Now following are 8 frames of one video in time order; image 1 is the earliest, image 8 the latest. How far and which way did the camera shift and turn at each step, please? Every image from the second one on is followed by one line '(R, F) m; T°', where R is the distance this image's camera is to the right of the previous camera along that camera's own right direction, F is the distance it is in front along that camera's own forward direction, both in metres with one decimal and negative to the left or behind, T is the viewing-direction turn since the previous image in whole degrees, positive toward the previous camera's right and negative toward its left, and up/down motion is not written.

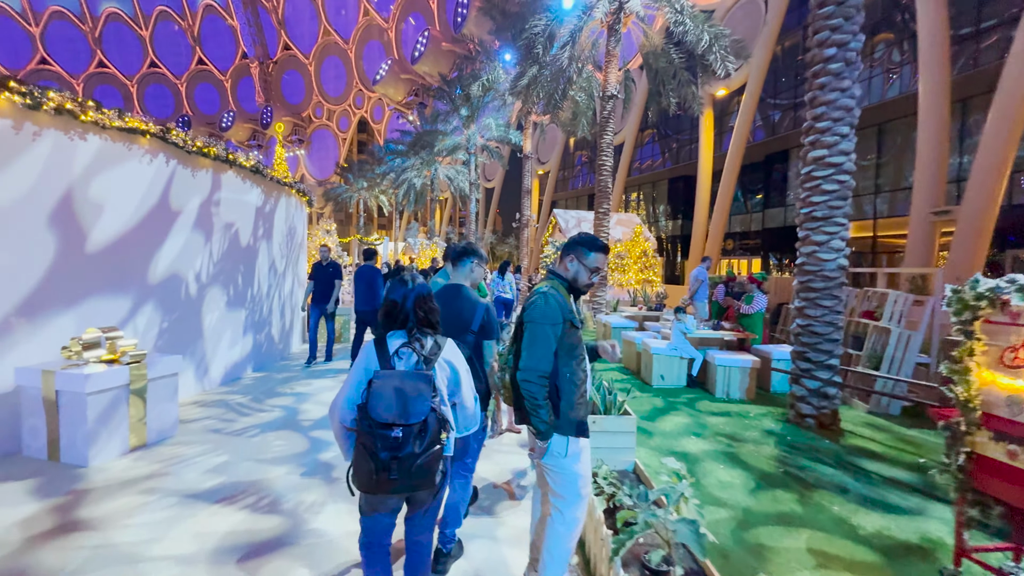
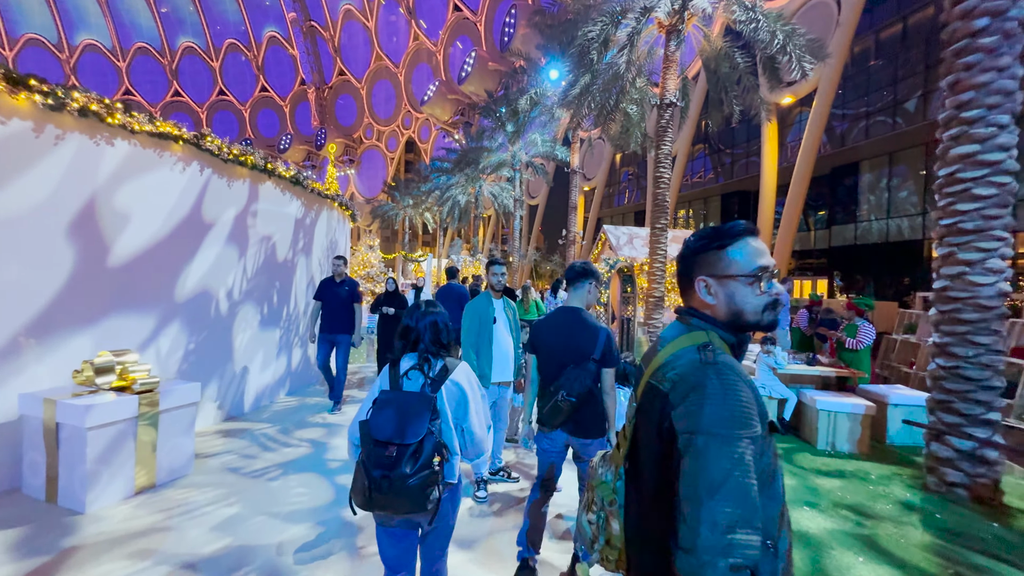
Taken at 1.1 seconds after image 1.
(-0.2, +0.8) m; -5°
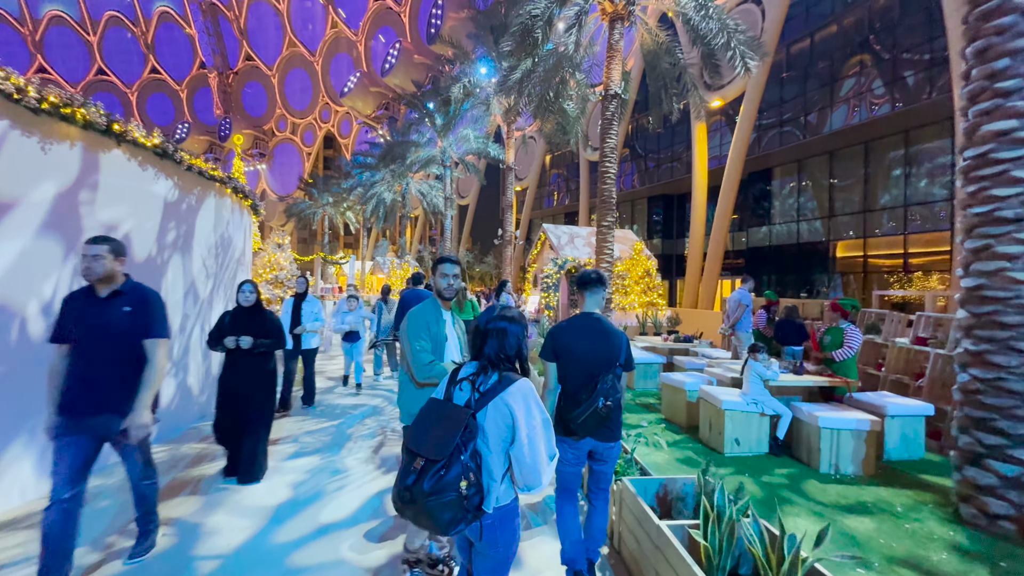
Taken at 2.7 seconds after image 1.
(-0.2, +1.3) m; +9°
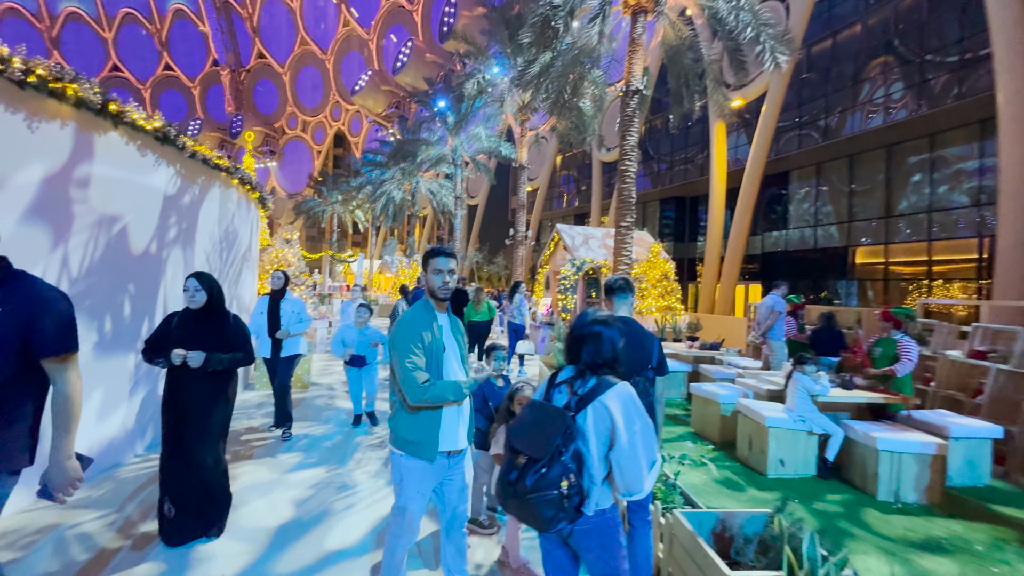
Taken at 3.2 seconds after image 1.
(-0.2, +0.4) m; -1°
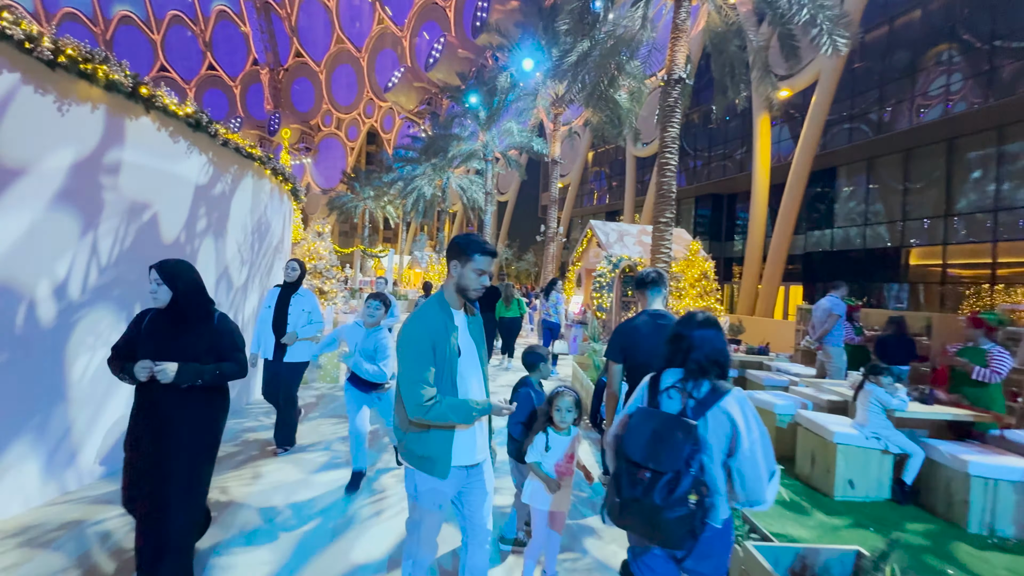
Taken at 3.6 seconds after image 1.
(-0.1, +0.3) m; -3°
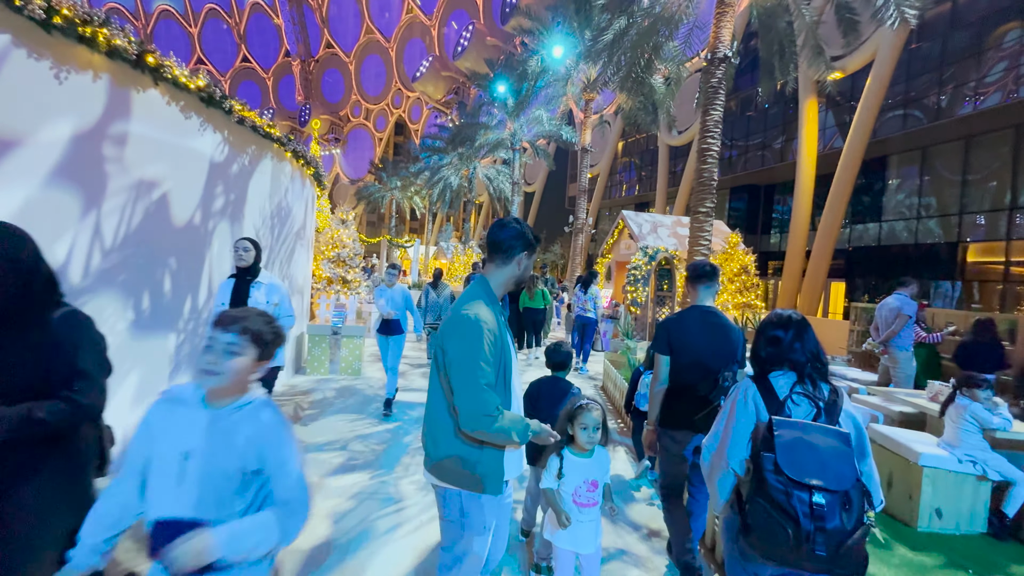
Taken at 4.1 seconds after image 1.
(-0.1, +0.5) m; -3°
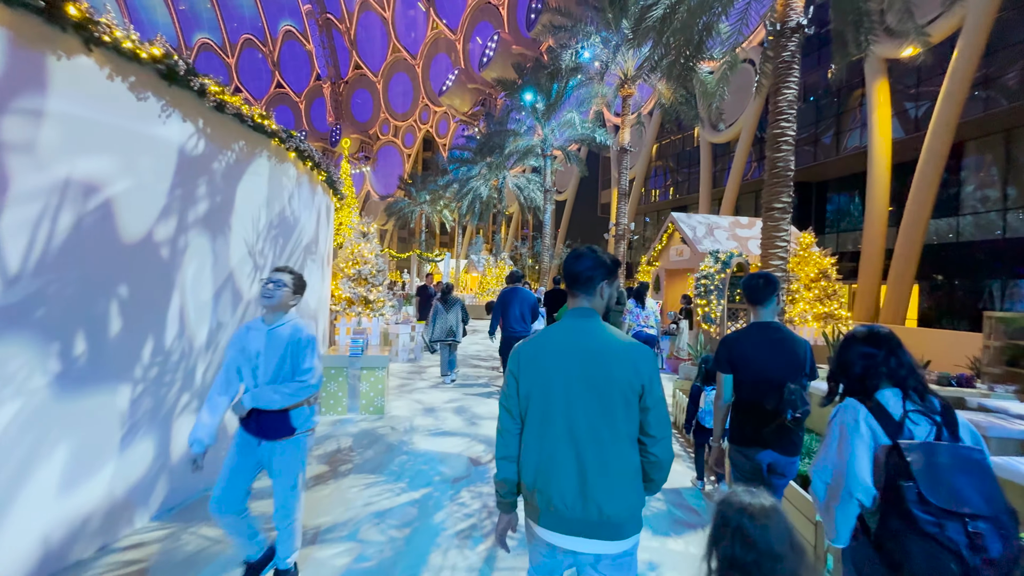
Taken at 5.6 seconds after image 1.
(-0.3, +1.3) m; -4°
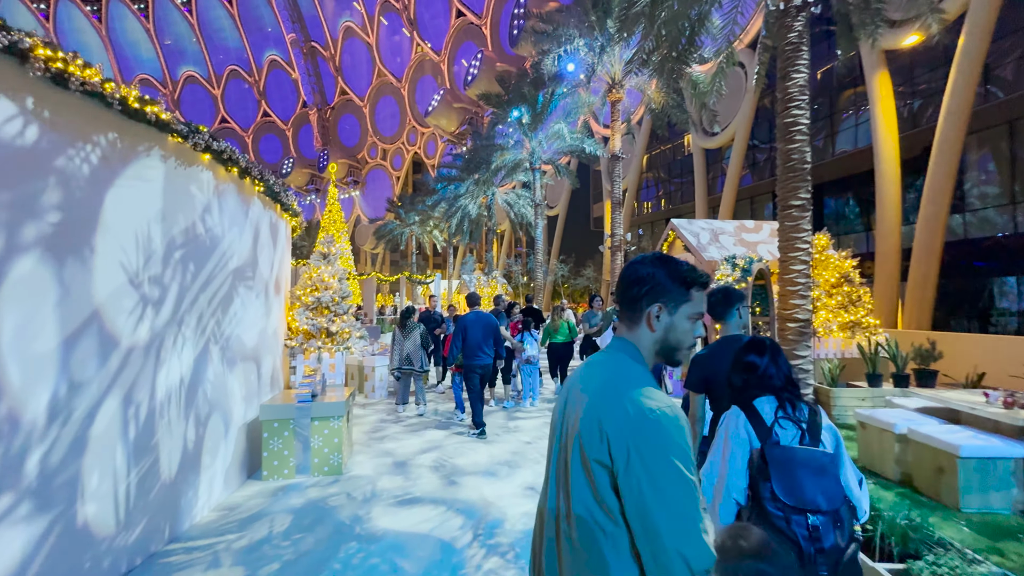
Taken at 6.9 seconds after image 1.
(+0.2, +1.2) m; +1°
